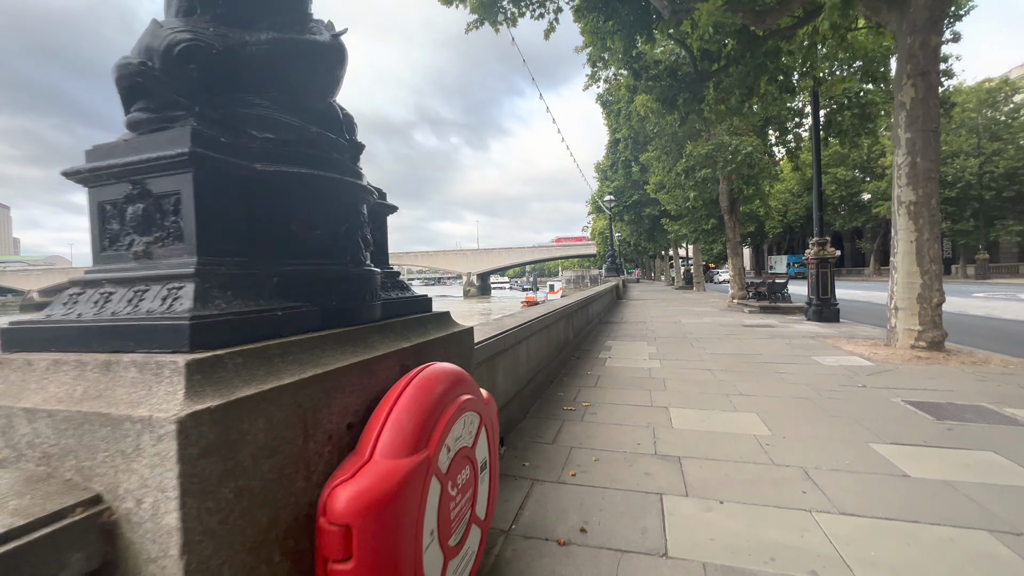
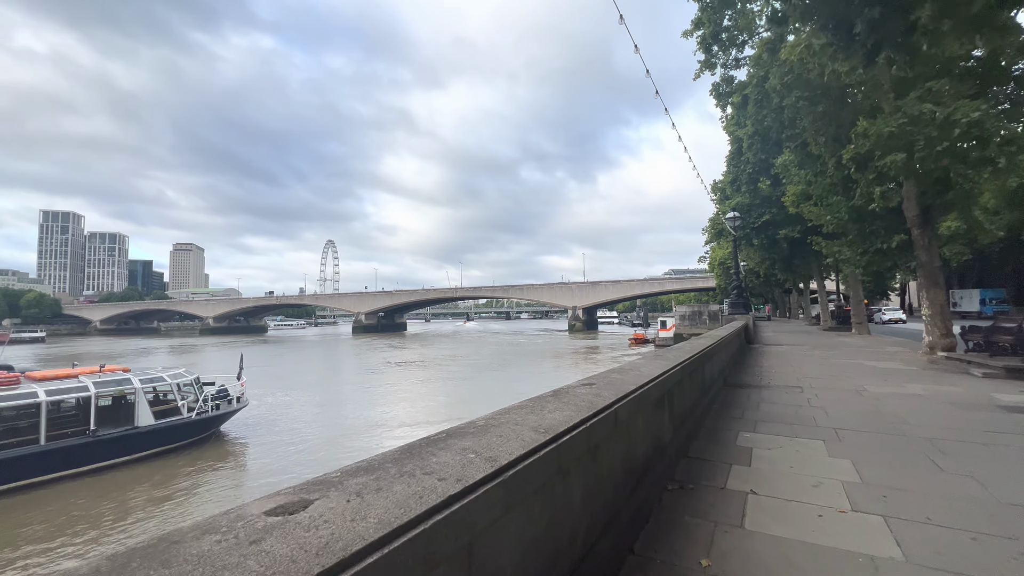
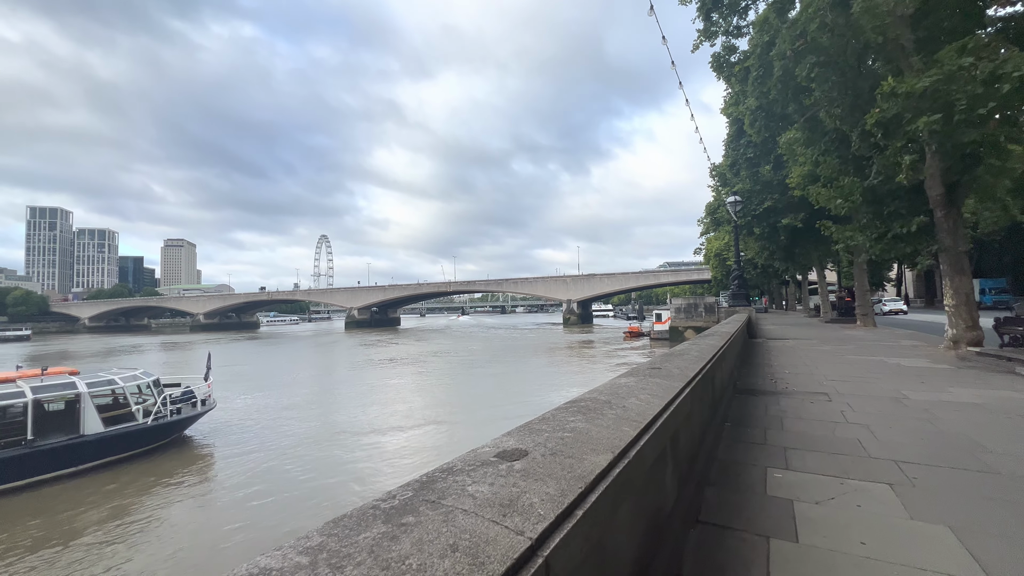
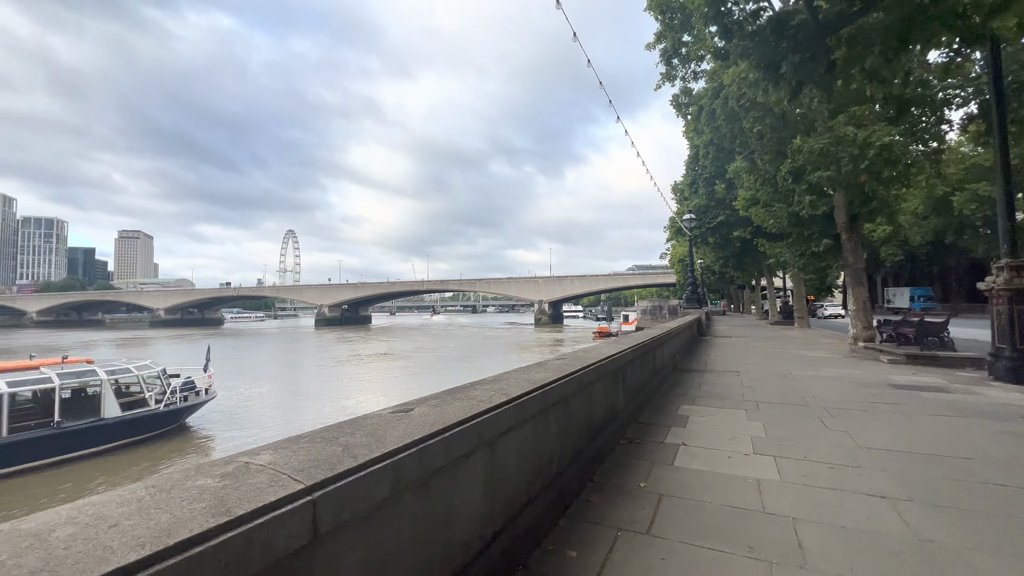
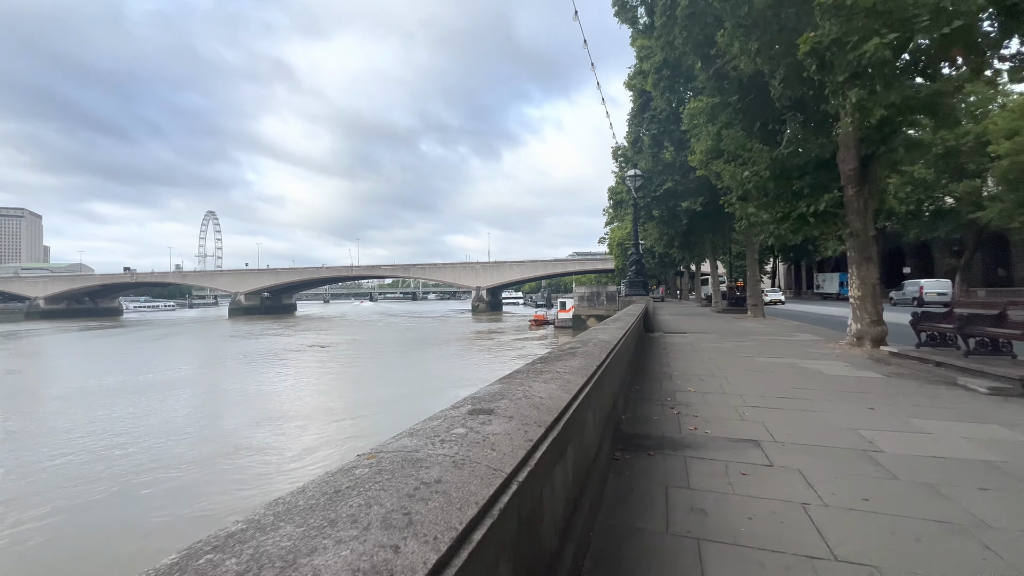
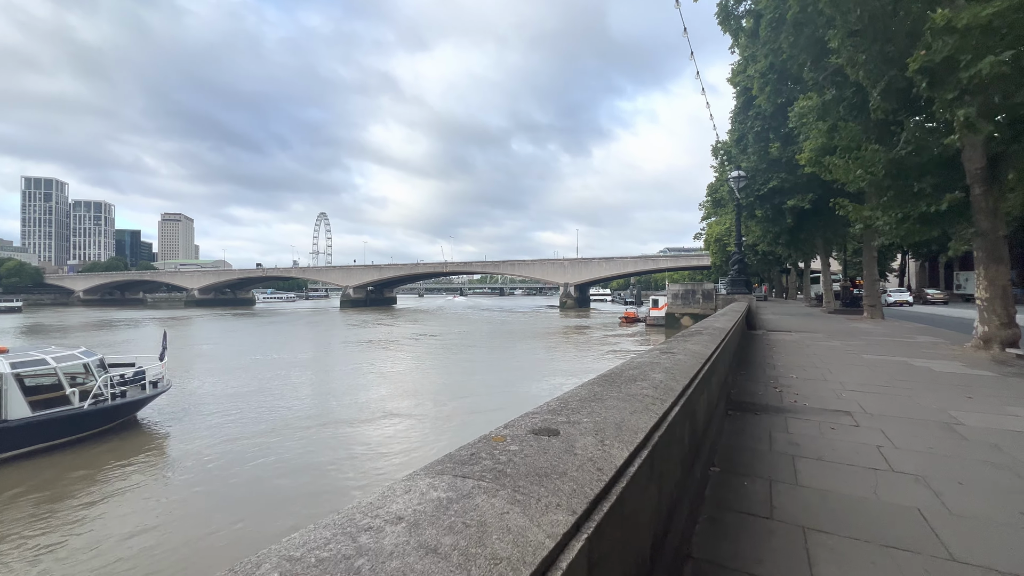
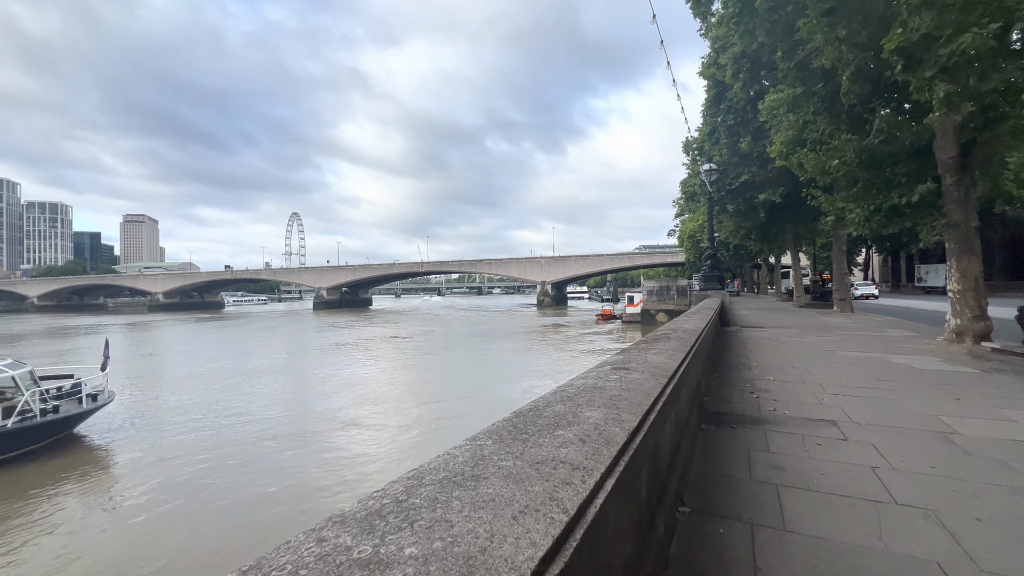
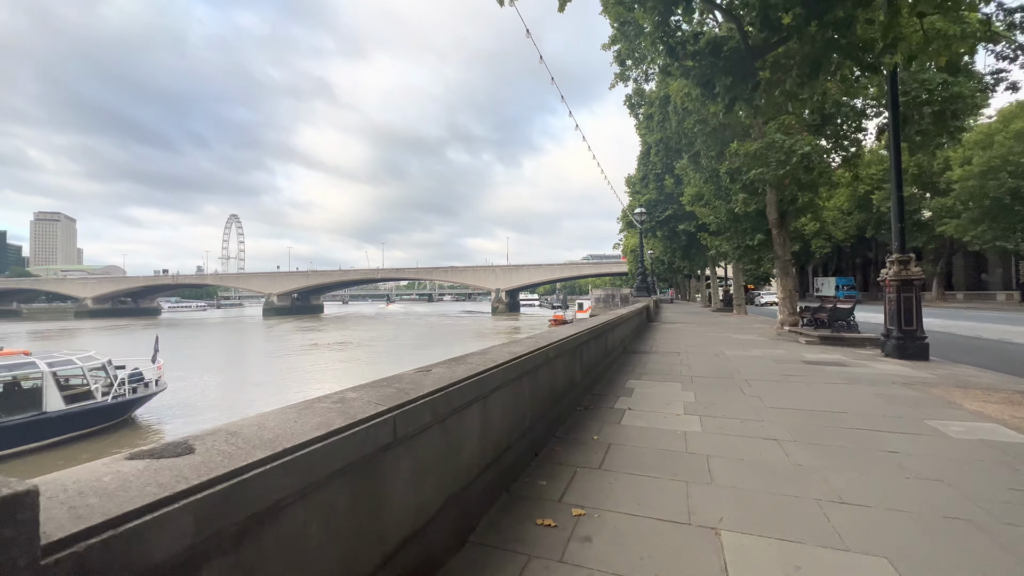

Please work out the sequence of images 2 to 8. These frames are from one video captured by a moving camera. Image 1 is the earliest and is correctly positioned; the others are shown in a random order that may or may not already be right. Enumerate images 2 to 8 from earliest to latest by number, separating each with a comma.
8, 4, 2, 3, 6, 7, 5
